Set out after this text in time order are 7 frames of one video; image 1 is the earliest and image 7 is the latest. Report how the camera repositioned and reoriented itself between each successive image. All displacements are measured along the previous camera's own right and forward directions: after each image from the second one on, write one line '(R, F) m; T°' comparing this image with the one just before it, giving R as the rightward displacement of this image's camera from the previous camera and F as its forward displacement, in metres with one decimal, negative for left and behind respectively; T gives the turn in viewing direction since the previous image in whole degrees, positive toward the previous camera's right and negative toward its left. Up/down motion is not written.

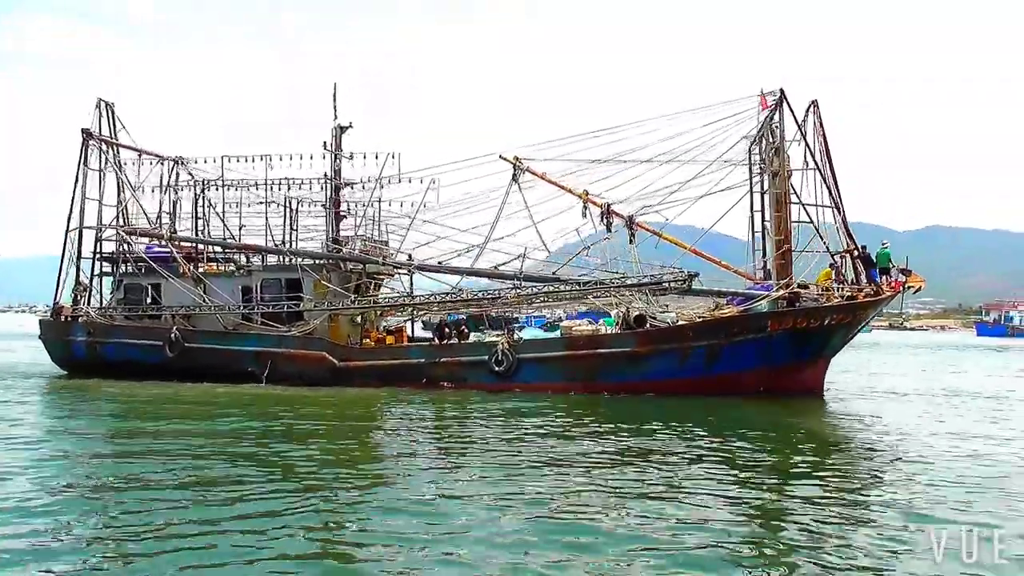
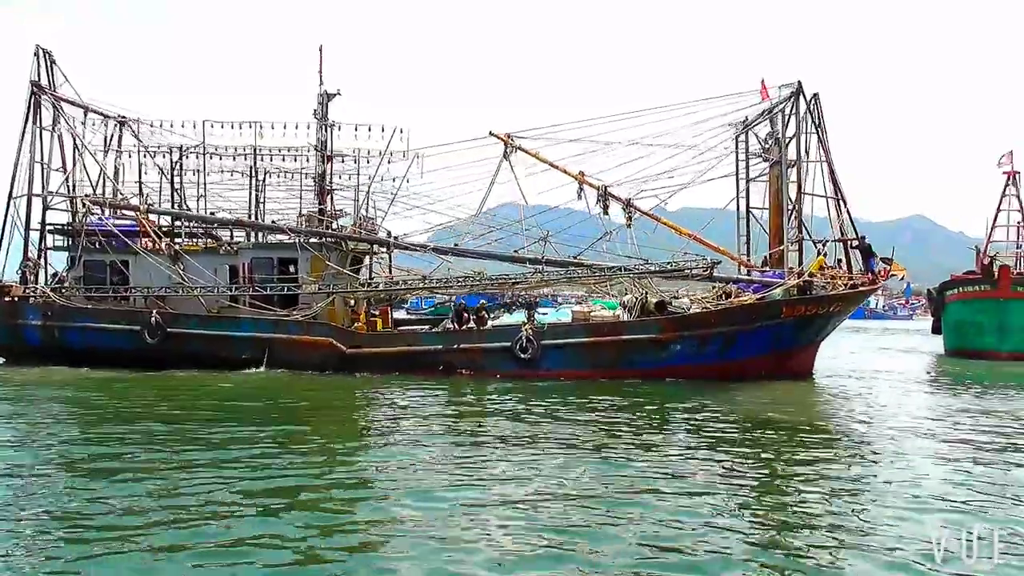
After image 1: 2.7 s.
(-2.2, +0.6) m; +10°
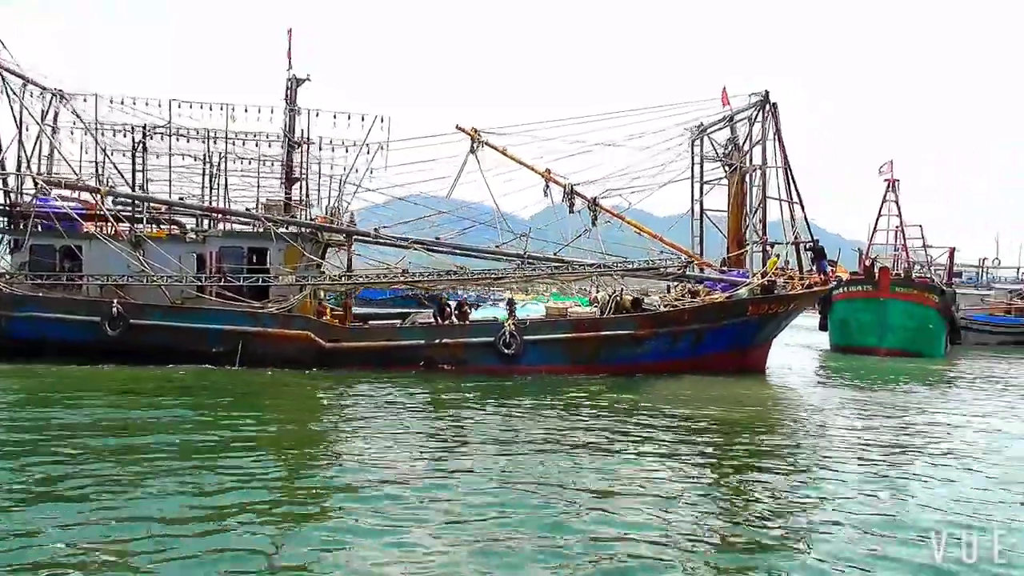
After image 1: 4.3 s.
(-1.3, +0.1) m; +8°
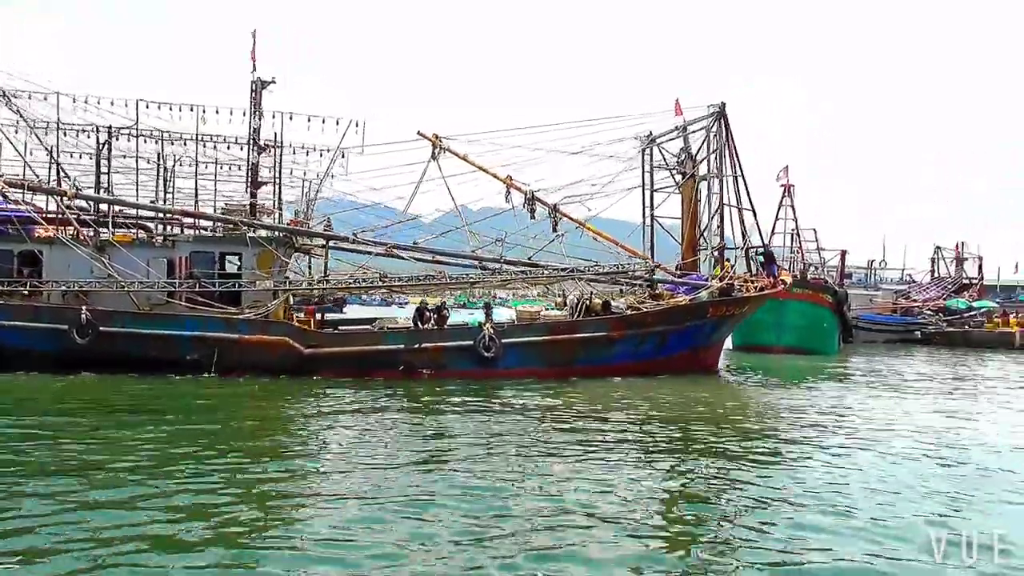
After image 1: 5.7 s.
(-1.2, -0.1) m; +7°
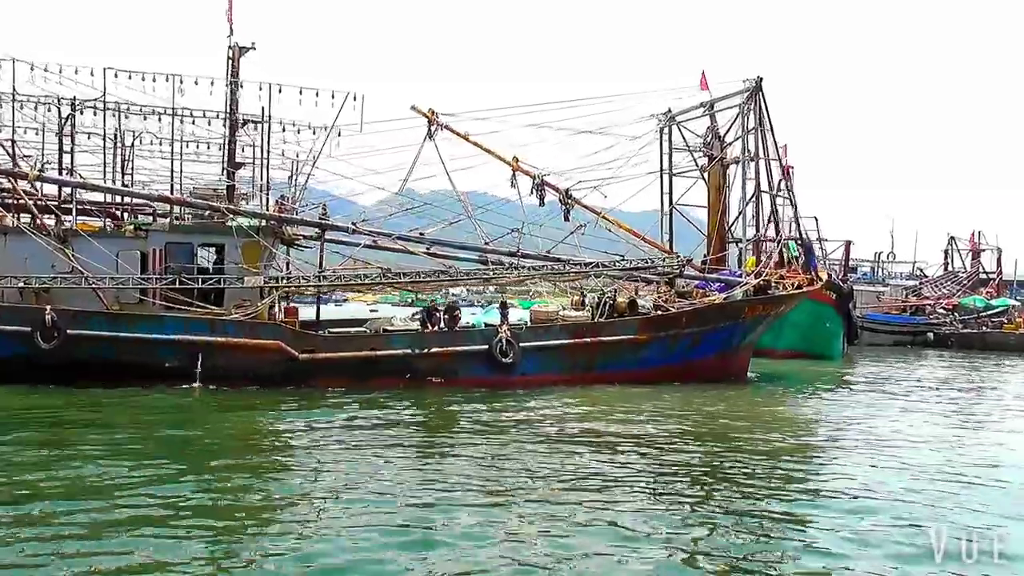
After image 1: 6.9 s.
(-0.4, +1.2) m; +1°
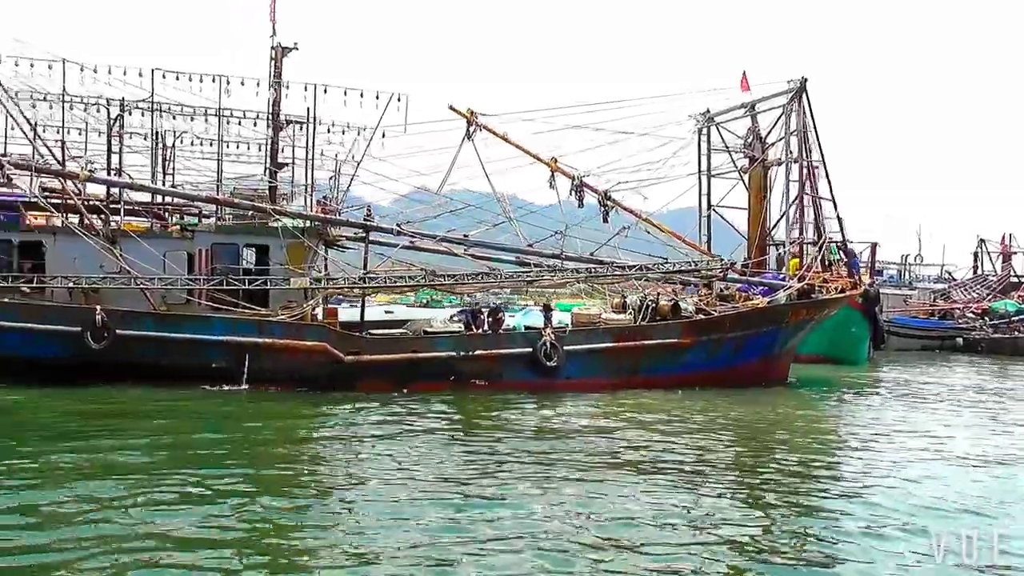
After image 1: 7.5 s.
(-0.3, +0.1) m; -1°
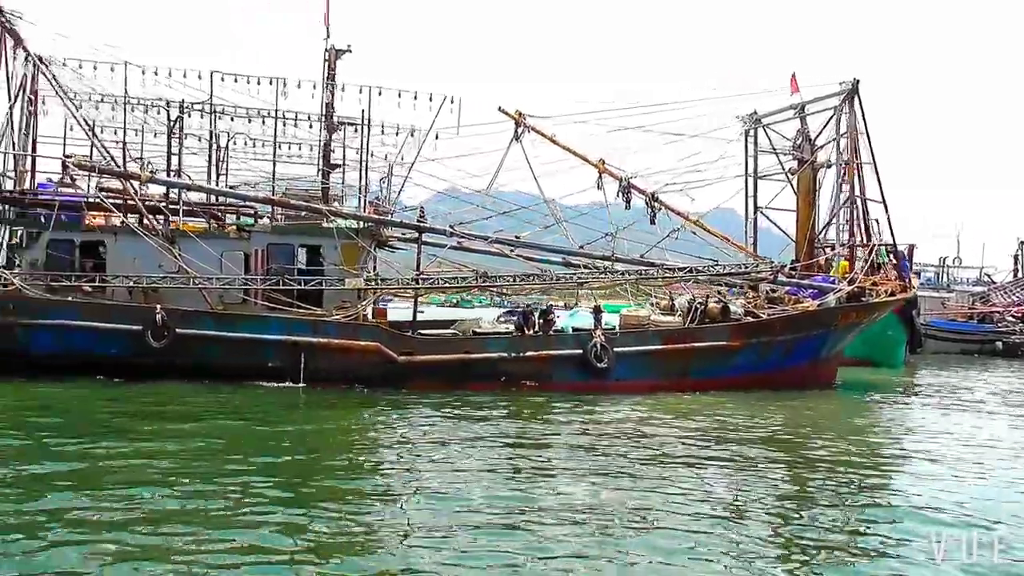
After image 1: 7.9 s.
(-0.3, 0.0) m; -2°
